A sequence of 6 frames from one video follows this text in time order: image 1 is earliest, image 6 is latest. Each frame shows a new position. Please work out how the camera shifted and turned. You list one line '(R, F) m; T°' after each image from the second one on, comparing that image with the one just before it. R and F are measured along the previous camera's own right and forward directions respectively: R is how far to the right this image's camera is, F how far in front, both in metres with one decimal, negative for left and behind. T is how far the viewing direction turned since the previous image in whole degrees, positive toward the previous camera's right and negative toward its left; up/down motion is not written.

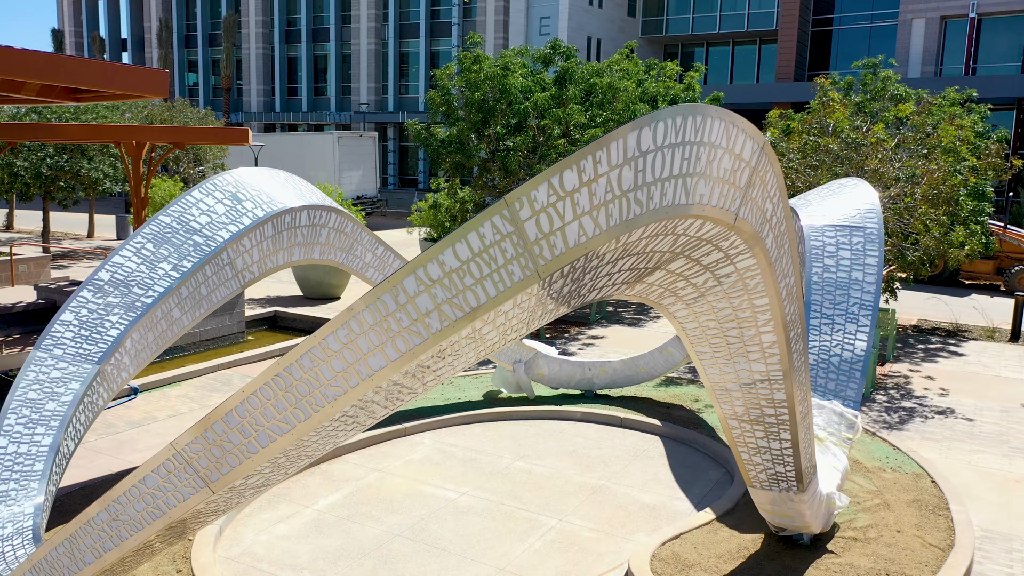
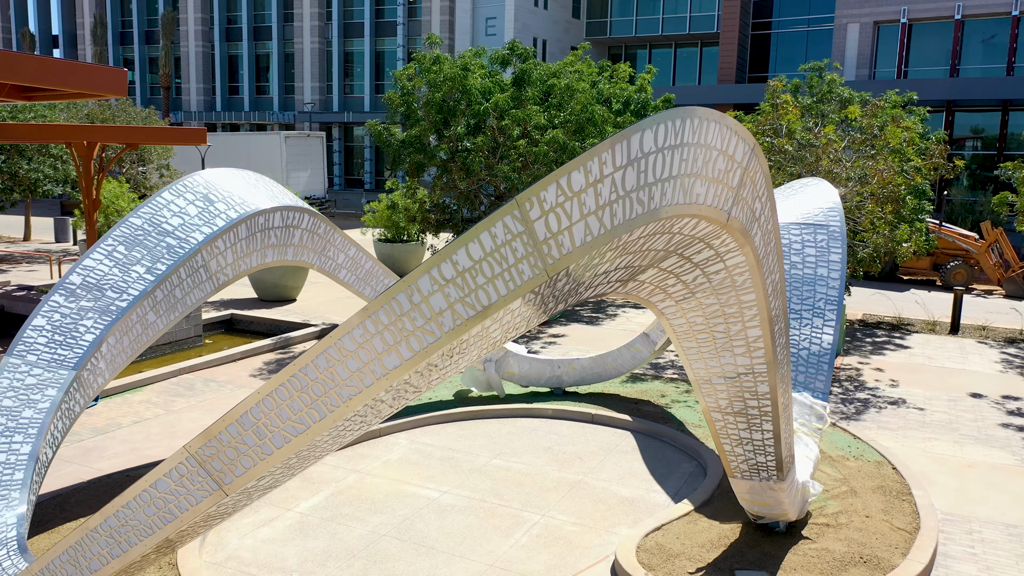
(-0.4, -0.1) m; +4°
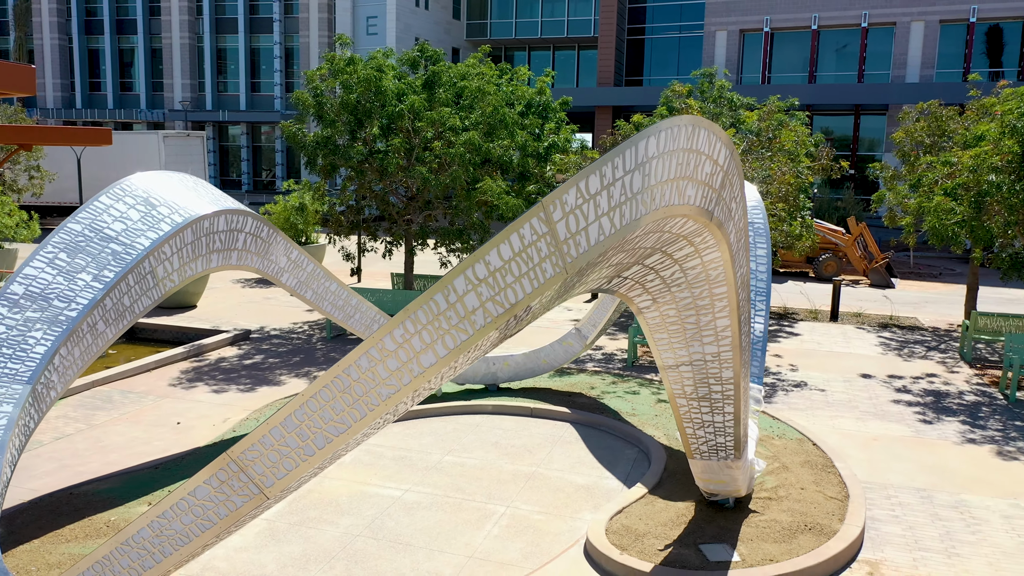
(-0.8, -0.2) m; +9°
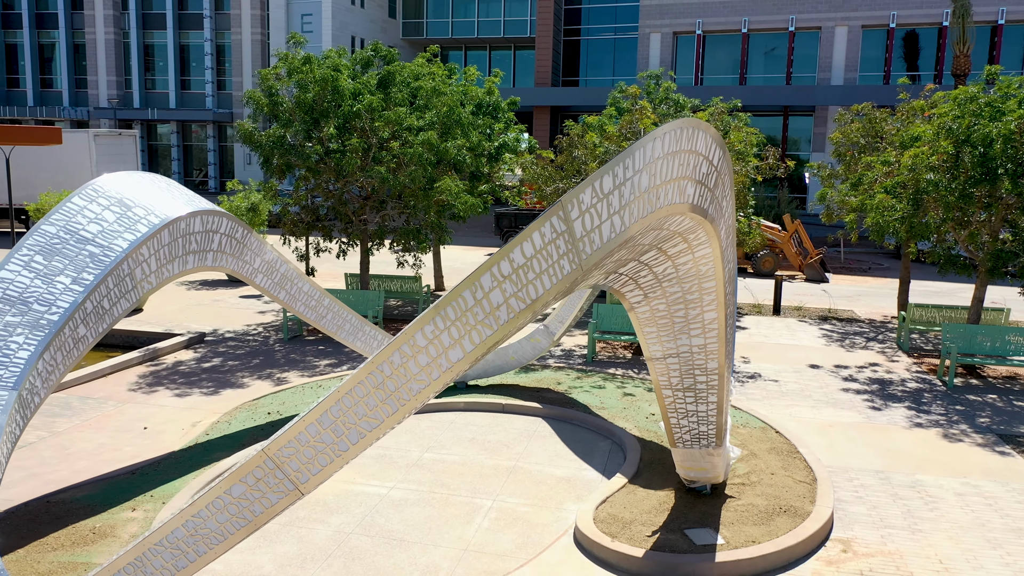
(-0.5, -0.1) m; +5°
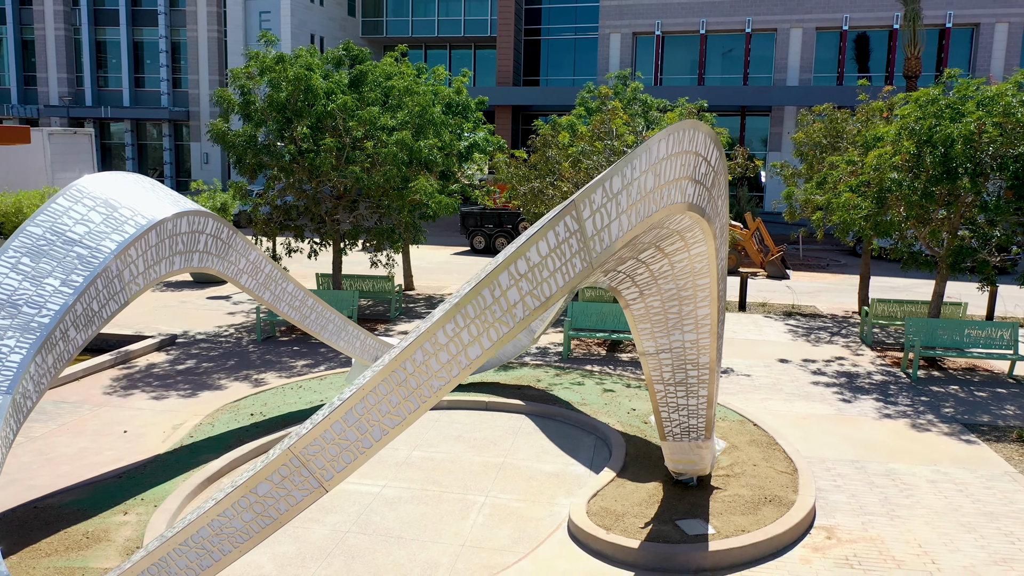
(-0.3, -0.1) m; +3°
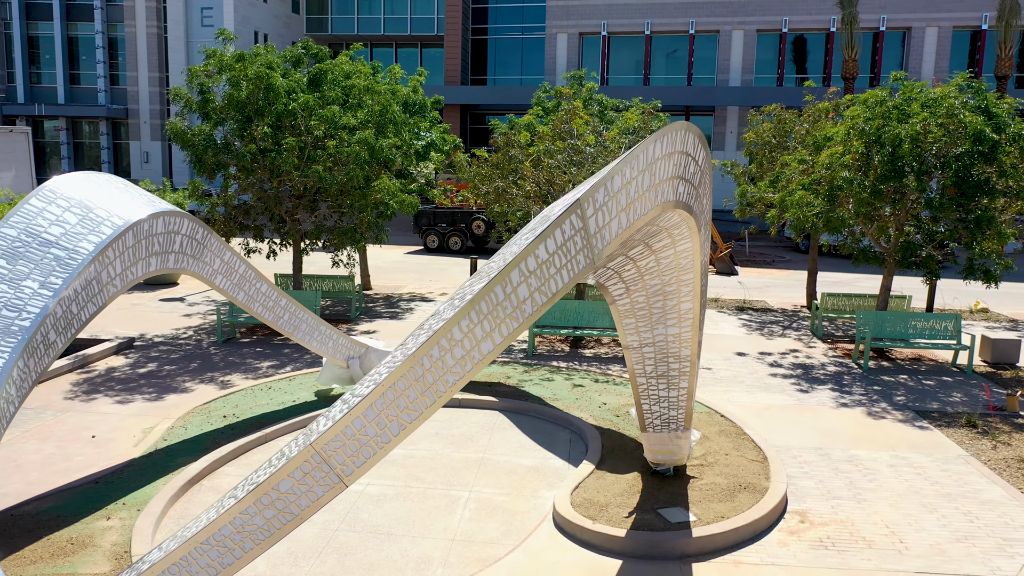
(-0.4, -0.1) m; +4°
